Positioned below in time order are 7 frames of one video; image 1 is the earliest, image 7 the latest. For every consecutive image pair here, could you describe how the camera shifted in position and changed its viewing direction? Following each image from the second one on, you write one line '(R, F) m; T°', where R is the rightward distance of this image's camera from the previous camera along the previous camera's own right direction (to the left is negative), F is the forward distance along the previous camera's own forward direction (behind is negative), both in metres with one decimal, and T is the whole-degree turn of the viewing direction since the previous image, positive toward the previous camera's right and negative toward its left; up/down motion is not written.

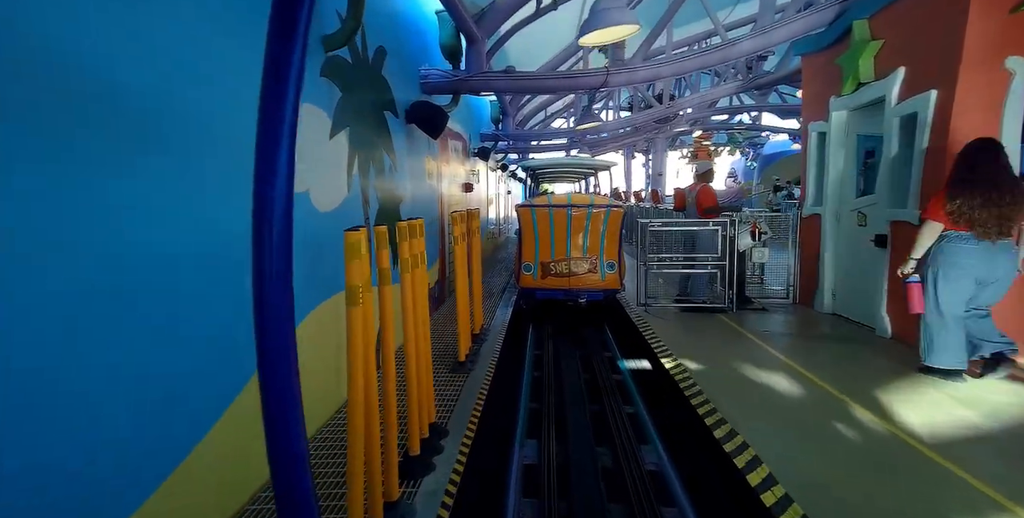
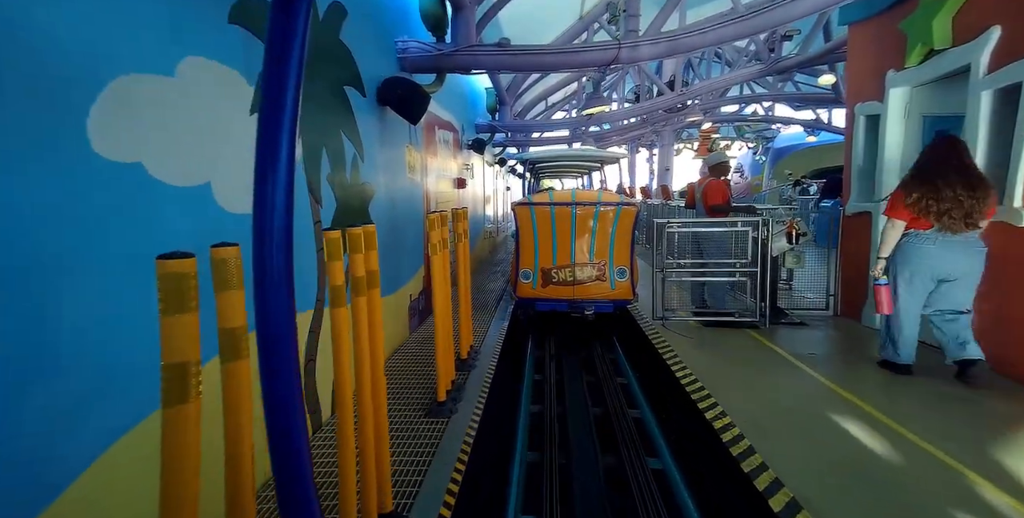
(+0.1, +0.8) m; 0°
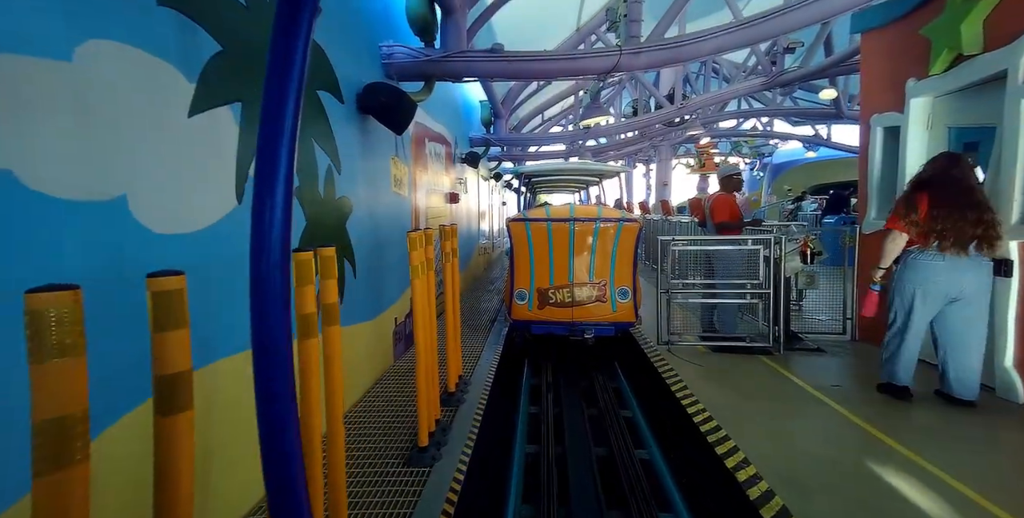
(0.0, +0.3) m; 0°
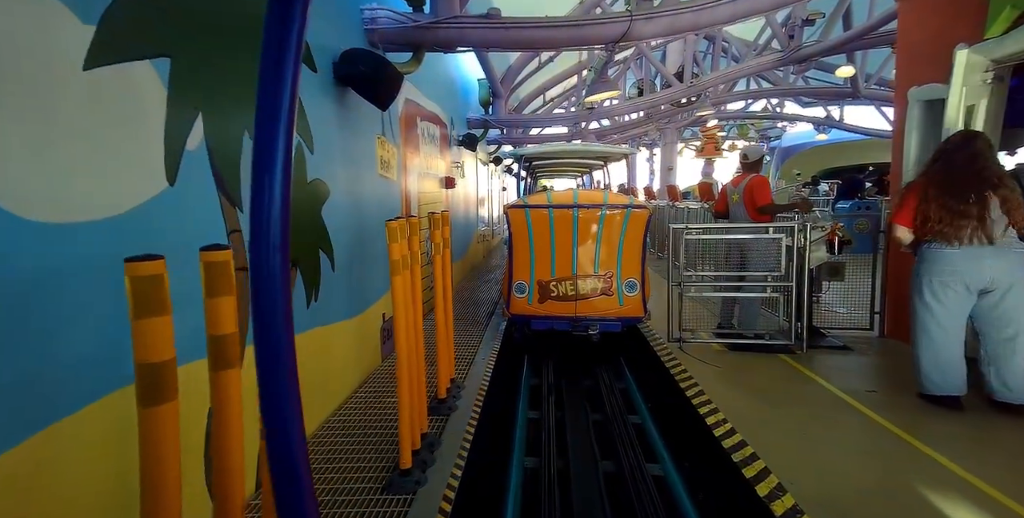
(0.0, +0.4) m; 0°
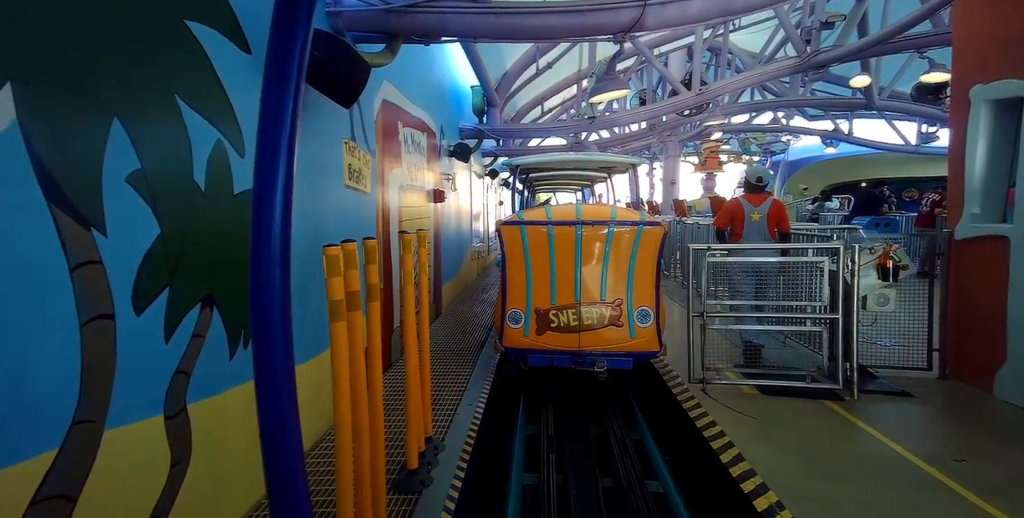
(+0.1, +0.6) m; 0°
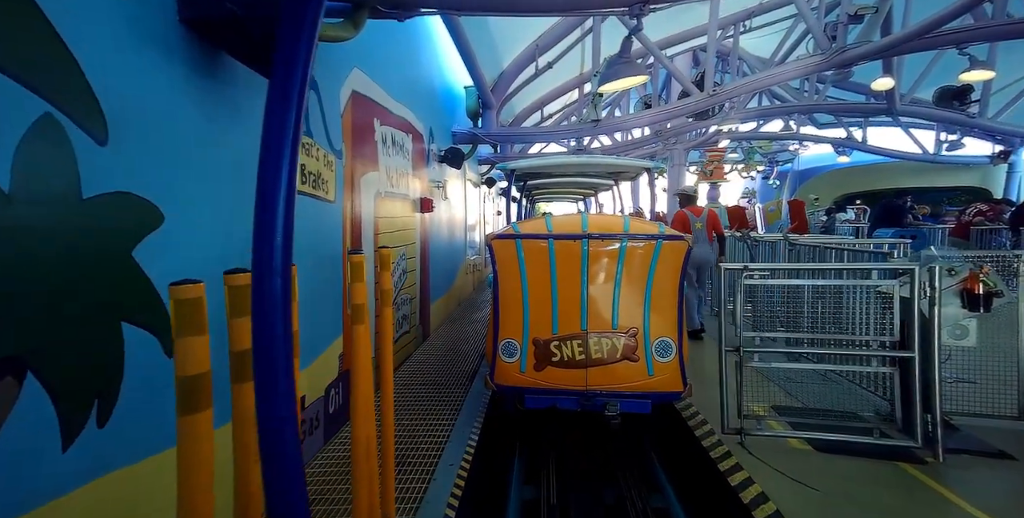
(+0.1, +0.7) m; 0°
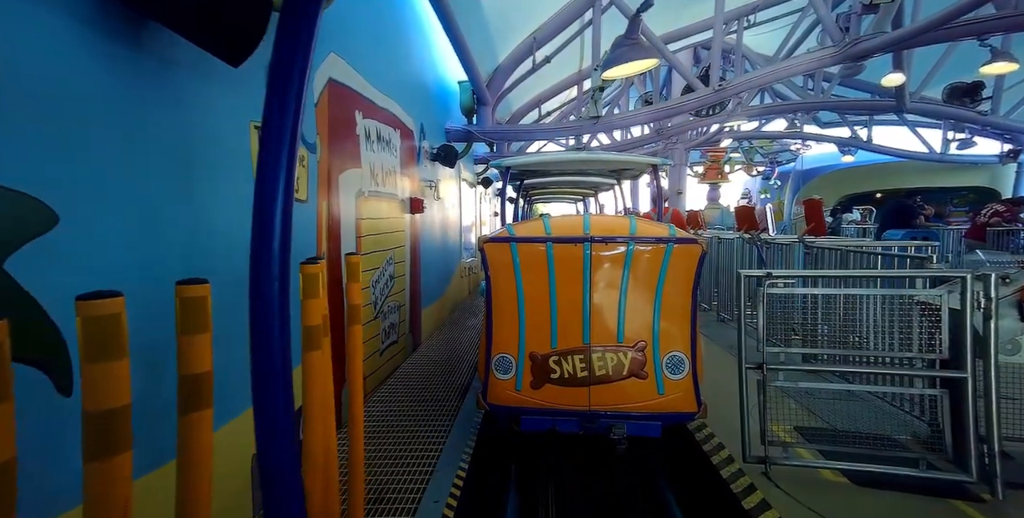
(0.0, +0.3) m; 0°
